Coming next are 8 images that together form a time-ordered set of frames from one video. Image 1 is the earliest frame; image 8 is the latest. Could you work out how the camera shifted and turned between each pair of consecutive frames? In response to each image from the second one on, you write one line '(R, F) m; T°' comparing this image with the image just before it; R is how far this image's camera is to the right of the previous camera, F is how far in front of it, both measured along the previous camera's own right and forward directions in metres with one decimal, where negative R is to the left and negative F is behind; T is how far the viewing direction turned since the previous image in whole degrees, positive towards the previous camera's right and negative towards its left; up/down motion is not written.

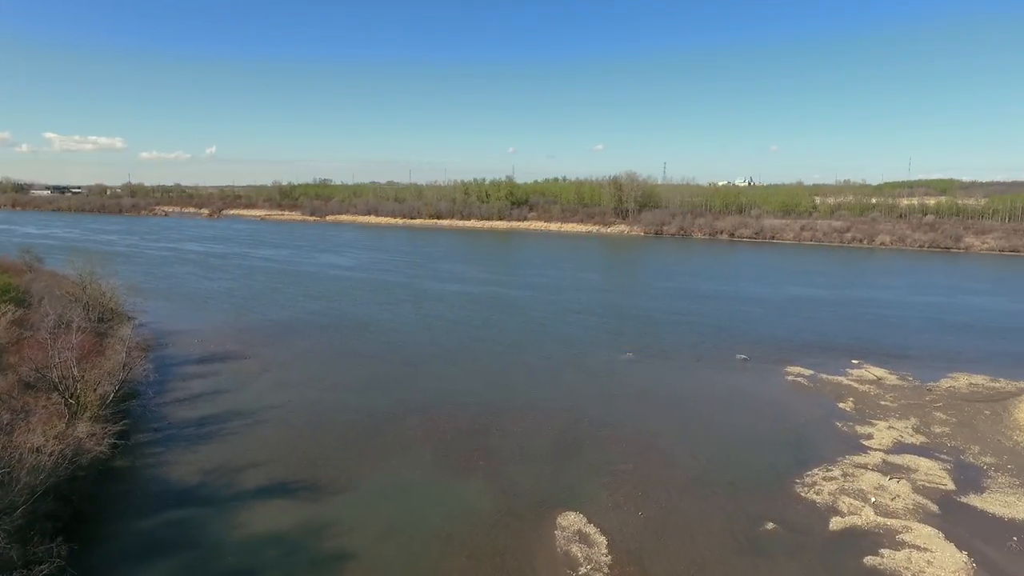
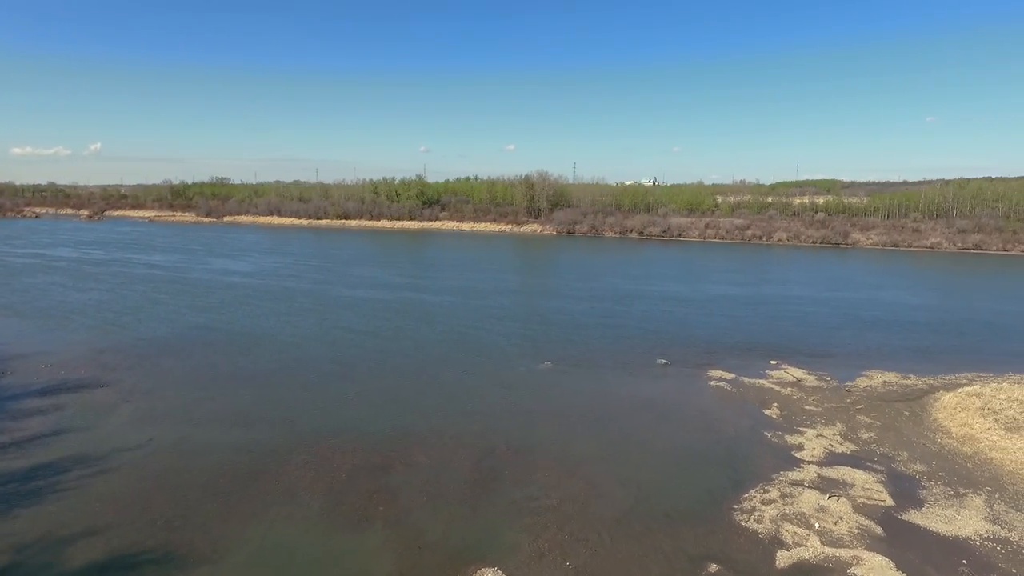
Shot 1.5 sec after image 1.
(+0.2, +1.5) m; +8°
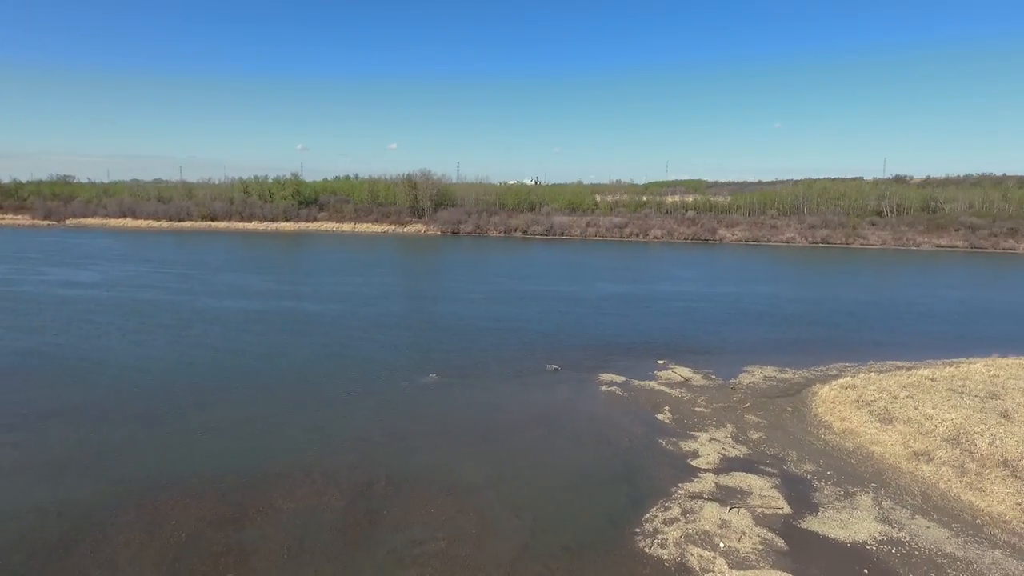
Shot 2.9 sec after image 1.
(+0.2, +1.1) m; +10°
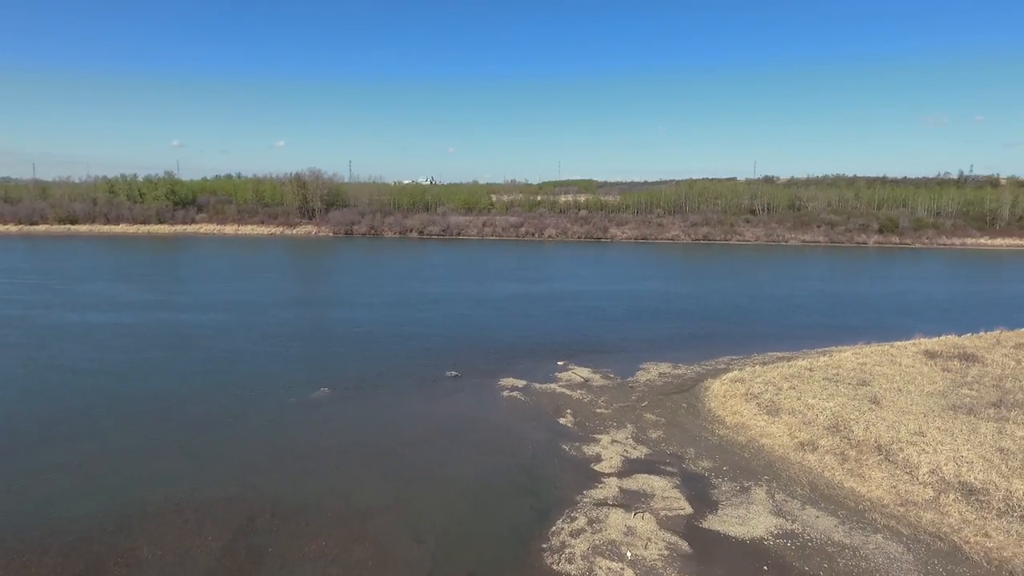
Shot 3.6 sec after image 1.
(0.0, +0.5) m; +9°
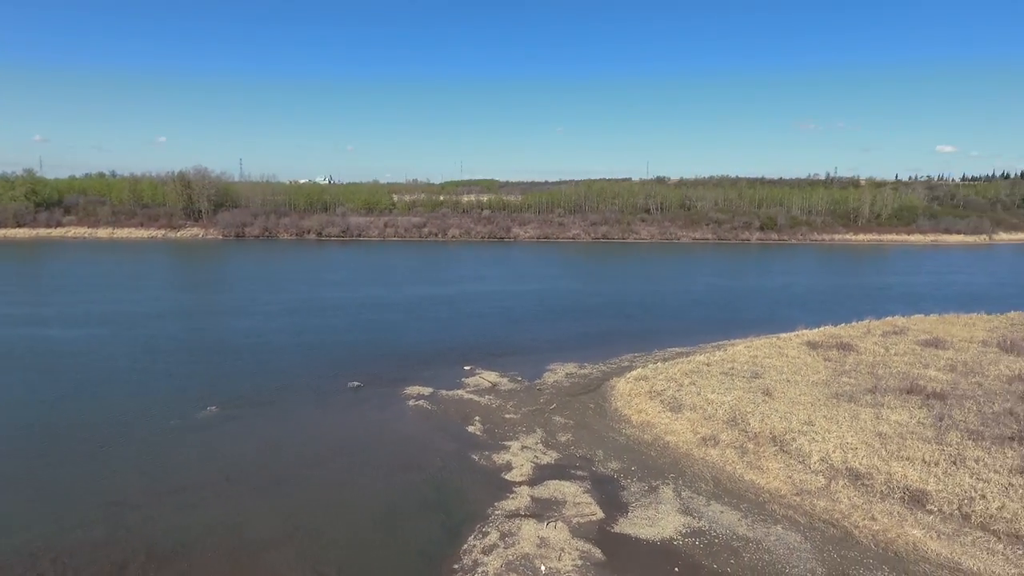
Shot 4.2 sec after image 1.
(0.0, +0.4) m; +9°
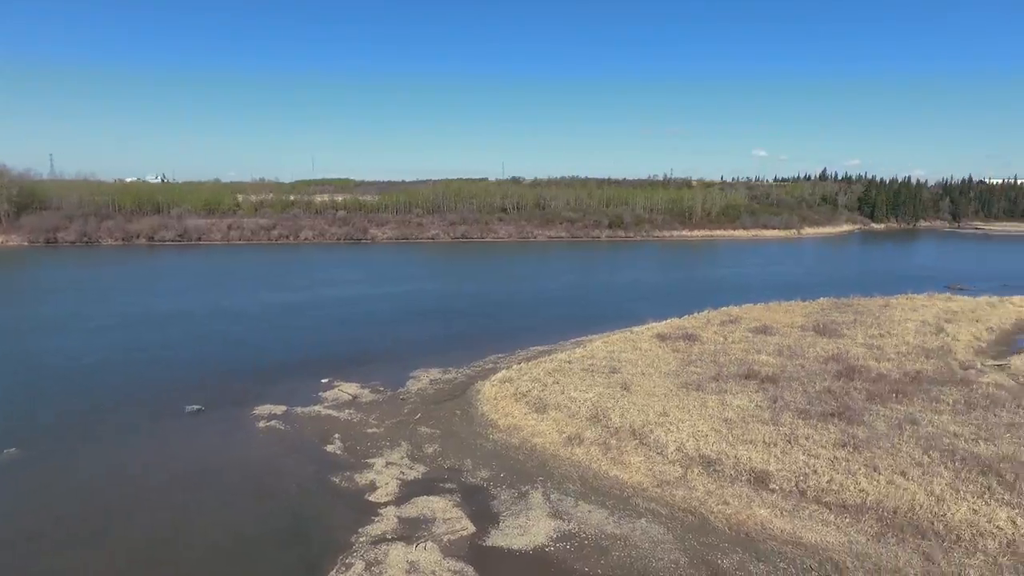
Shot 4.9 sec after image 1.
(0.0, +0.4) m; +13°
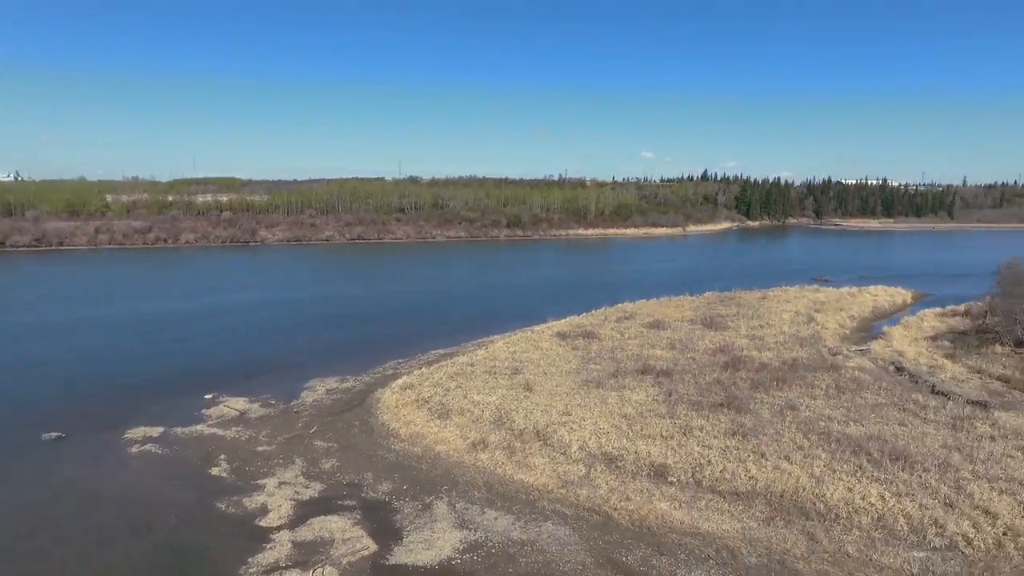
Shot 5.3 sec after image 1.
(0.0, +0.2) m; +9°
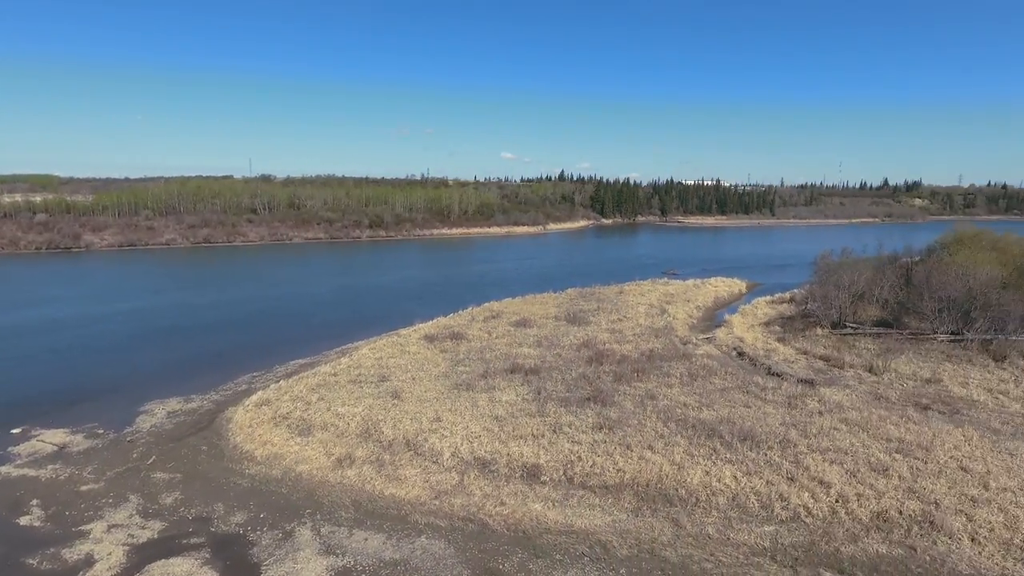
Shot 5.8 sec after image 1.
(0.0, +0.3) m; +12°
